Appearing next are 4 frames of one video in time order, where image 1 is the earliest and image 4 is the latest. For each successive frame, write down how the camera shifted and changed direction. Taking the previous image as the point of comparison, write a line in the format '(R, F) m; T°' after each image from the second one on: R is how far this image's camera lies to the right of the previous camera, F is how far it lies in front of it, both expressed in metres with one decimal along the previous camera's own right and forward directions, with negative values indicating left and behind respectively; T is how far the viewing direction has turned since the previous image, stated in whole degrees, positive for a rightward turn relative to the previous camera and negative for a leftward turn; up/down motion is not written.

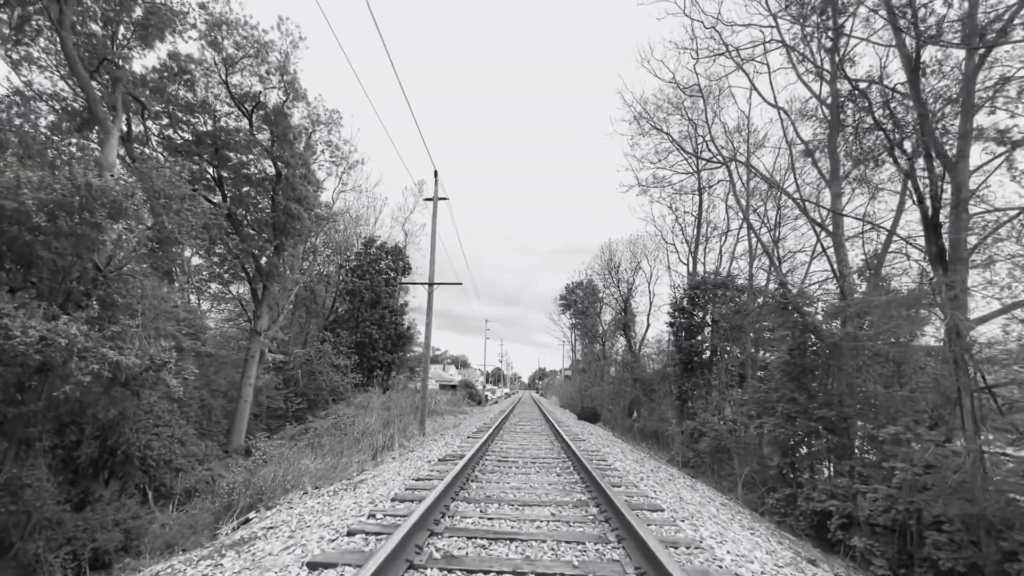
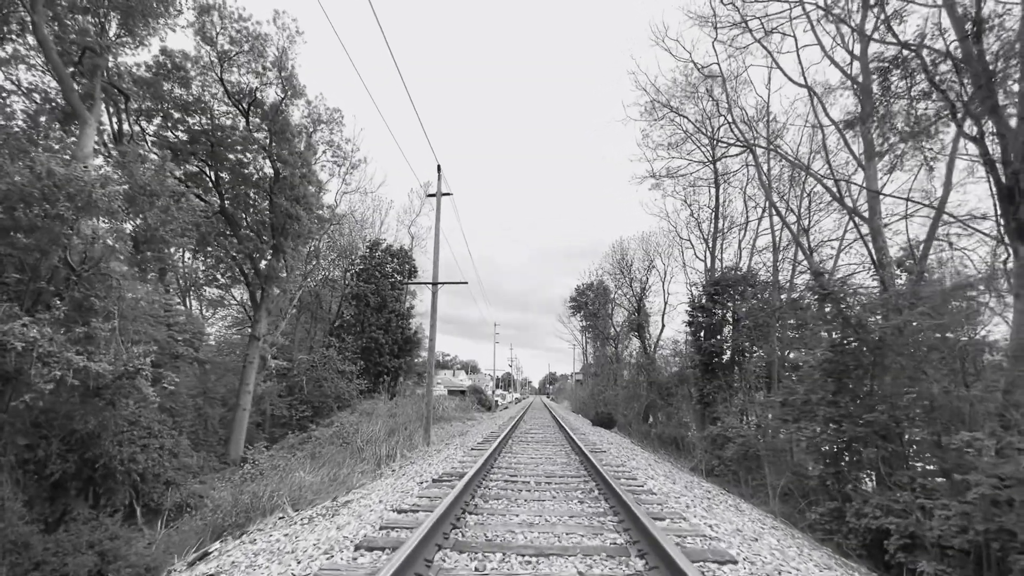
(0.0, +0.8) m; -1°
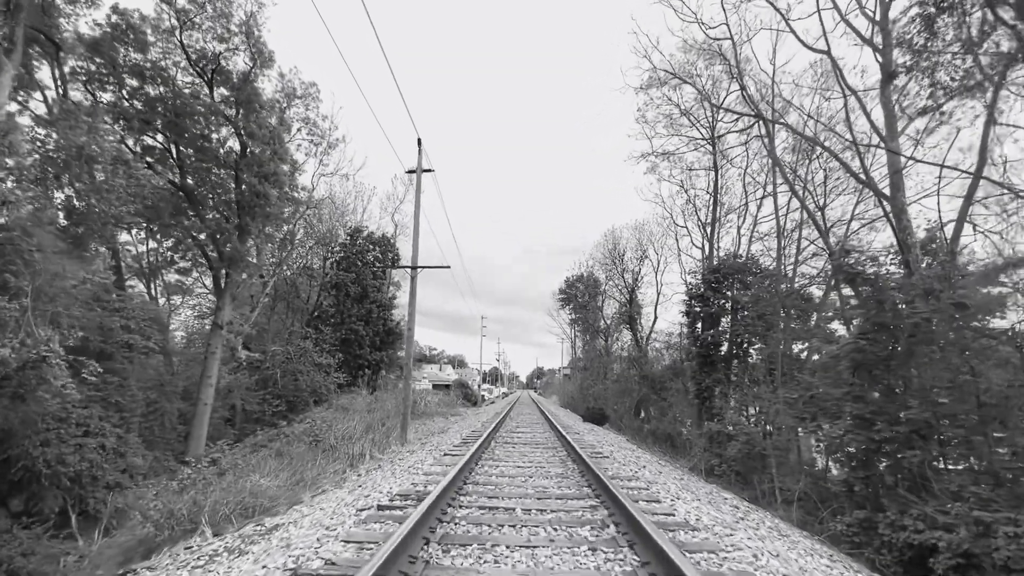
(0.0, +1.1) m; +1°
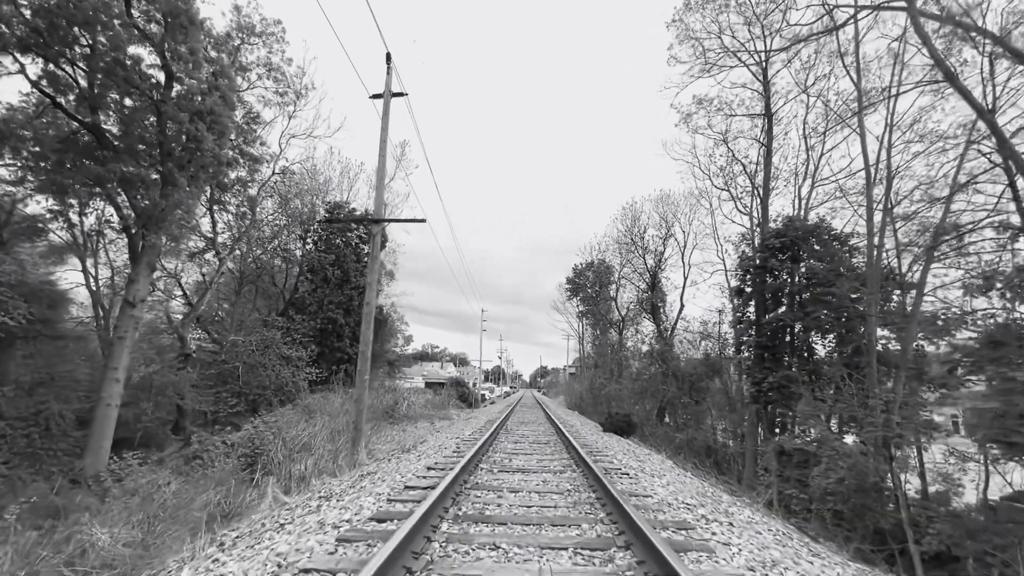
(+0.1, +3.4) m; 0°
